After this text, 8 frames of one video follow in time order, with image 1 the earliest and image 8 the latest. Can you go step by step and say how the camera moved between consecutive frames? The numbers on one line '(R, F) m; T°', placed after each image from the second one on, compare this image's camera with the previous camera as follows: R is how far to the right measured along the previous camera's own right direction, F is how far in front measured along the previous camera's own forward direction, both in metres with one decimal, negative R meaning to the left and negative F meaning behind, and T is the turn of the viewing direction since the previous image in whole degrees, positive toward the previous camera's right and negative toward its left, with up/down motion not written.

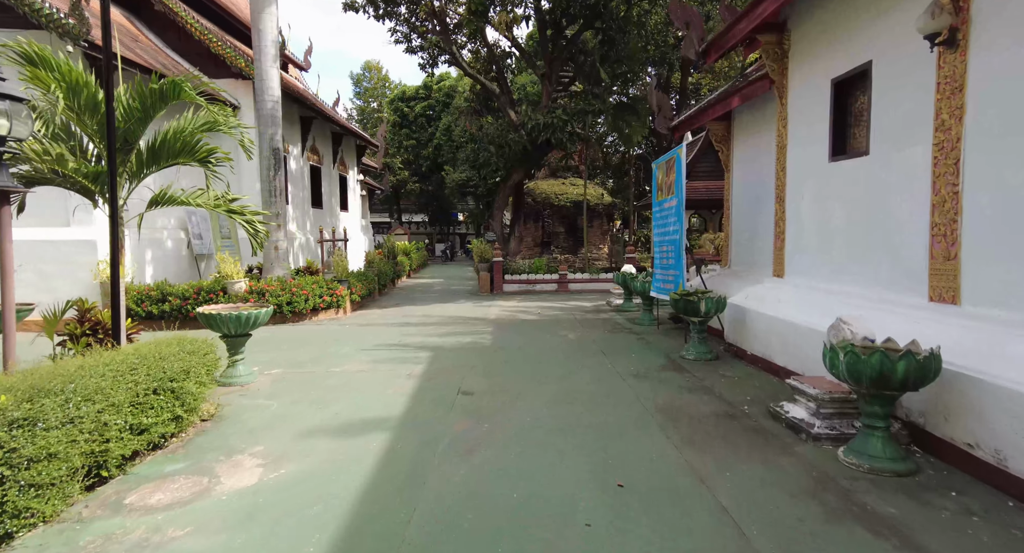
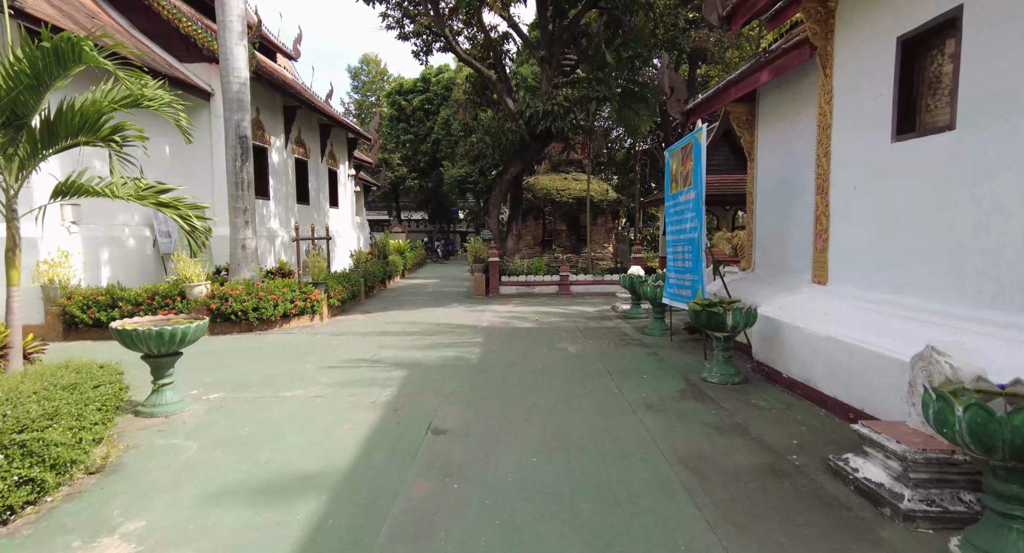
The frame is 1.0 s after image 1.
(+0.2, +1.1) m; 0°
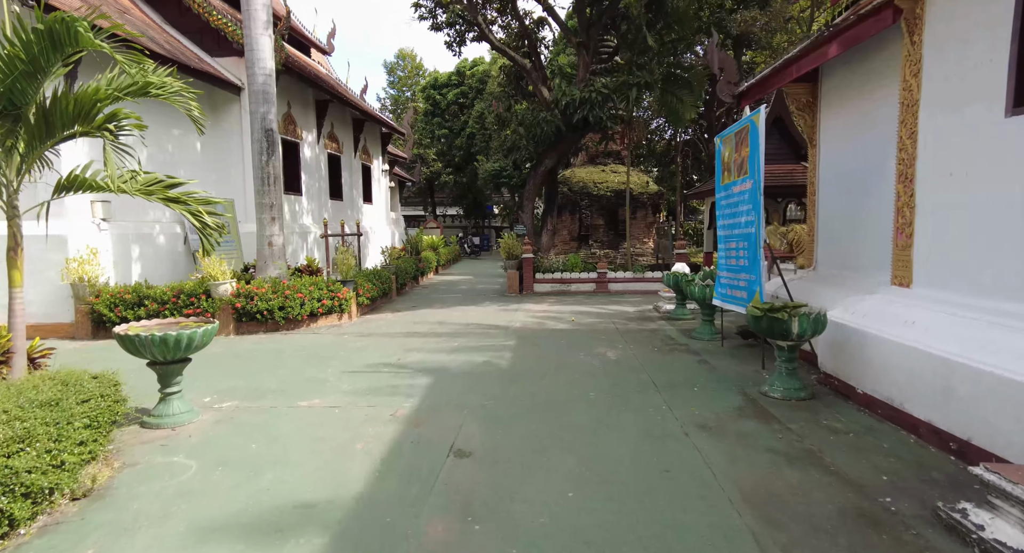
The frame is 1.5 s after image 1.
(0.0, +0.5) m; -4°
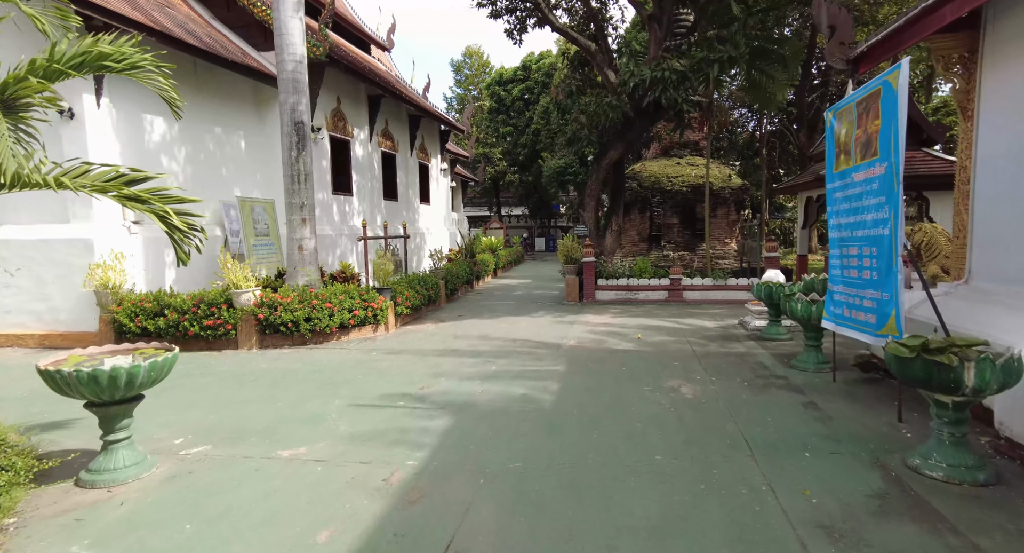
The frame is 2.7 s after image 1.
(+0.2, +1.3) m; -7°
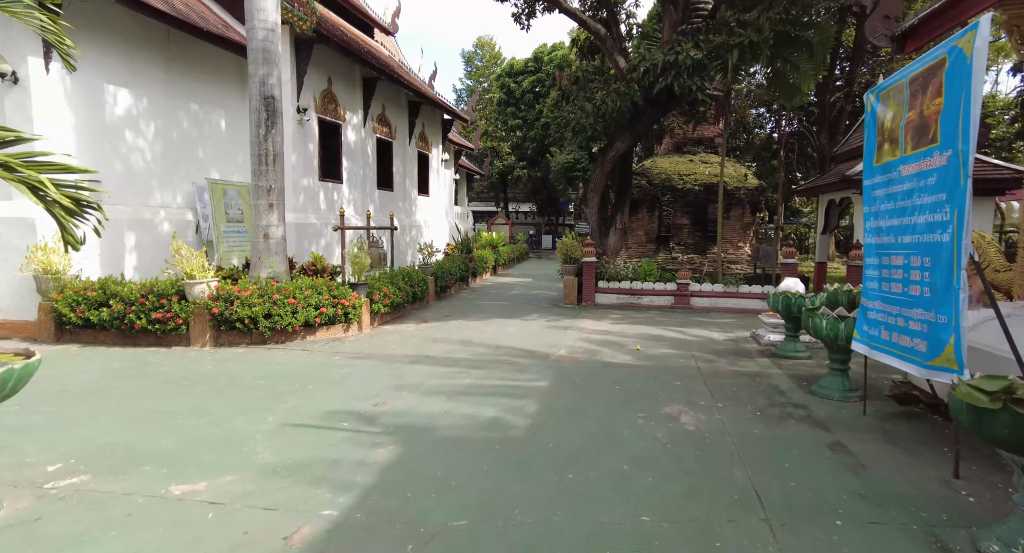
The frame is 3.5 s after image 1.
(+0.3, +0.8) m; -1°
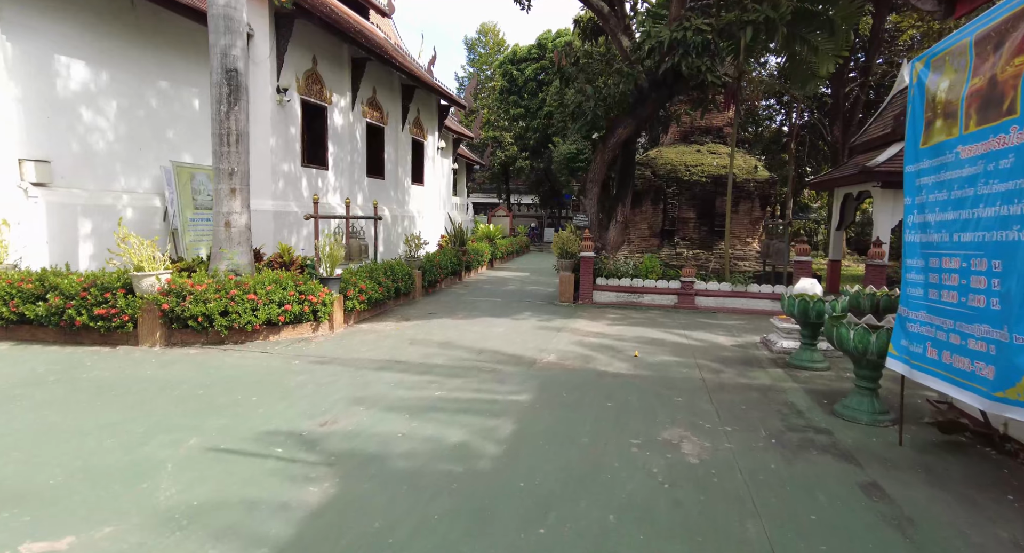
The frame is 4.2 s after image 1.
(+0.2, +0.7) m; 0°
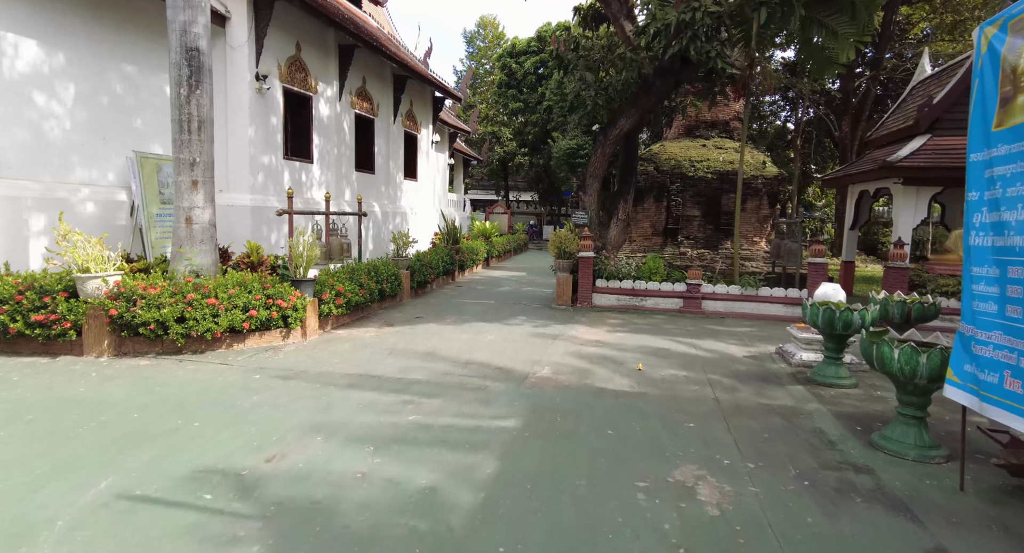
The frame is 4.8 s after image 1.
(+0.1, +0.7) m; 0°
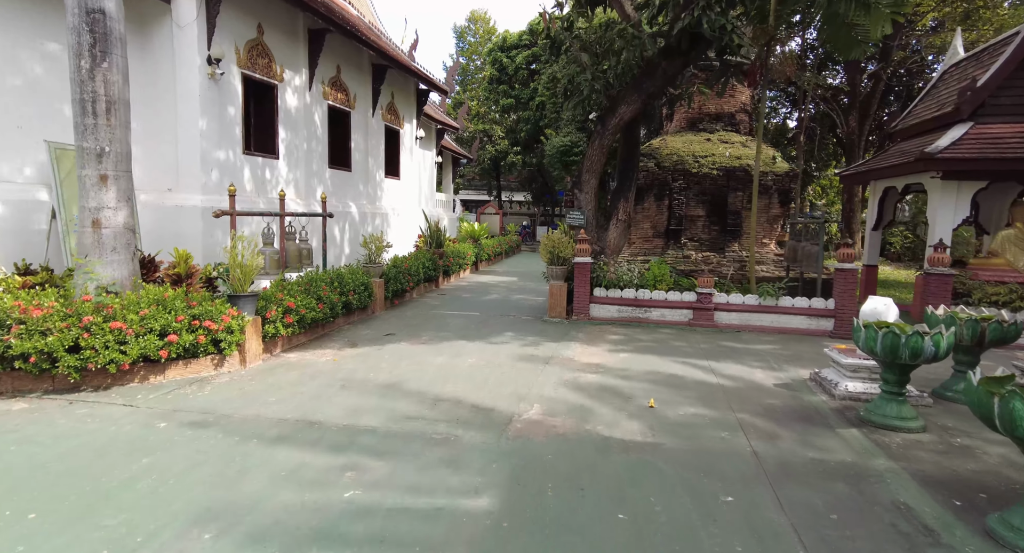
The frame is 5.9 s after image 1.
(+0.1, +1.1) m; +1°
